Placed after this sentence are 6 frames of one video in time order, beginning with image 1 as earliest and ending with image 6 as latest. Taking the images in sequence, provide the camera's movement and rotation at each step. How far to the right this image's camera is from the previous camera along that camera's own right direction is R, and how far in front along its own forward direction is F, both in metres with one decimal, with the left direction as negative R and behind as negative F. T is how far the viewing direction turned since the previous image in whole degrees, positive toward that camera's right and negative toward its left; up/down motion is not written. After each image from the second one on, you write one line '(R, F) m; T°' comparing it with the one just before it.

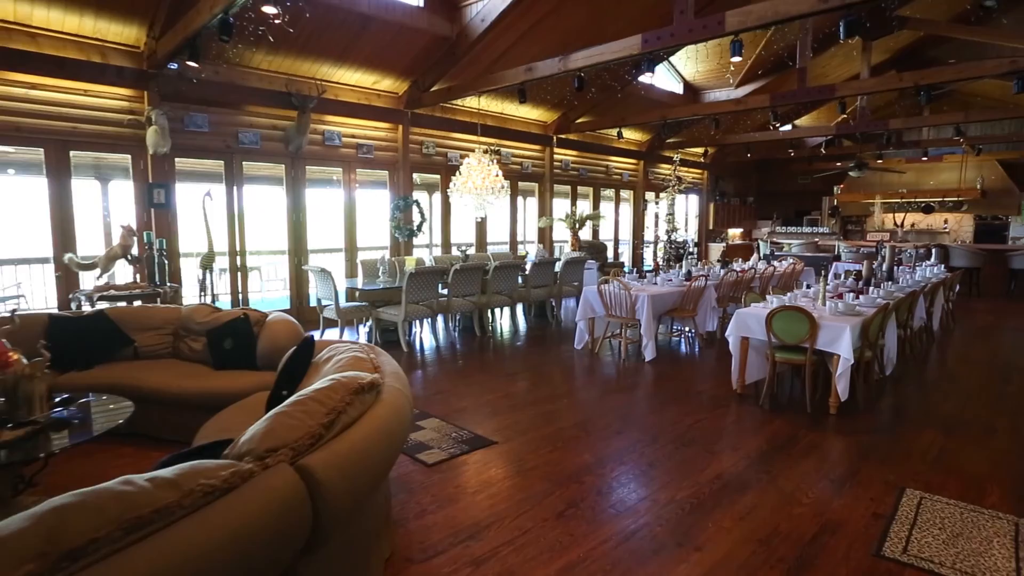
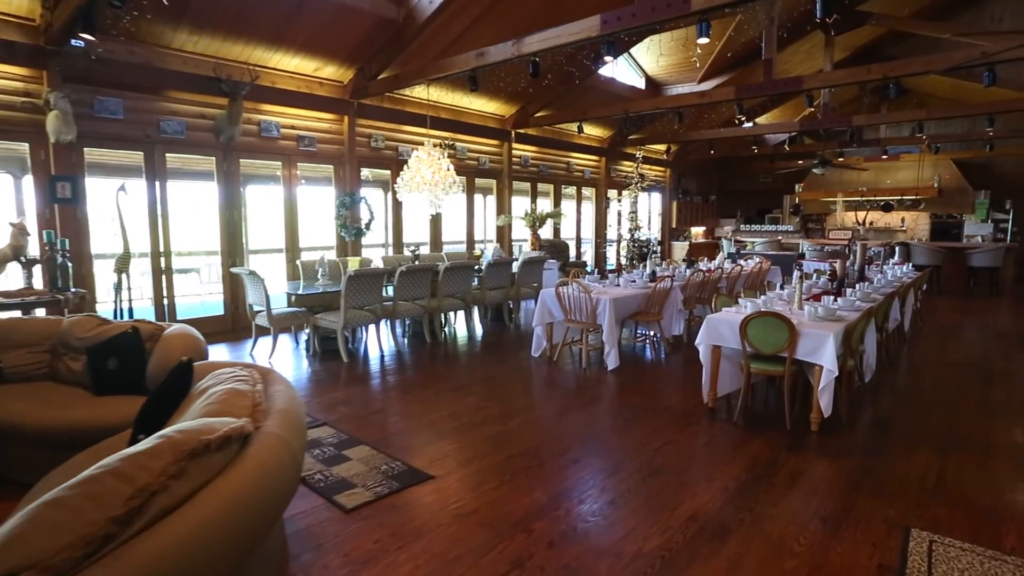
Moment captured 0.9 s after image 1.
(+0.1, +0.5) m; +3°
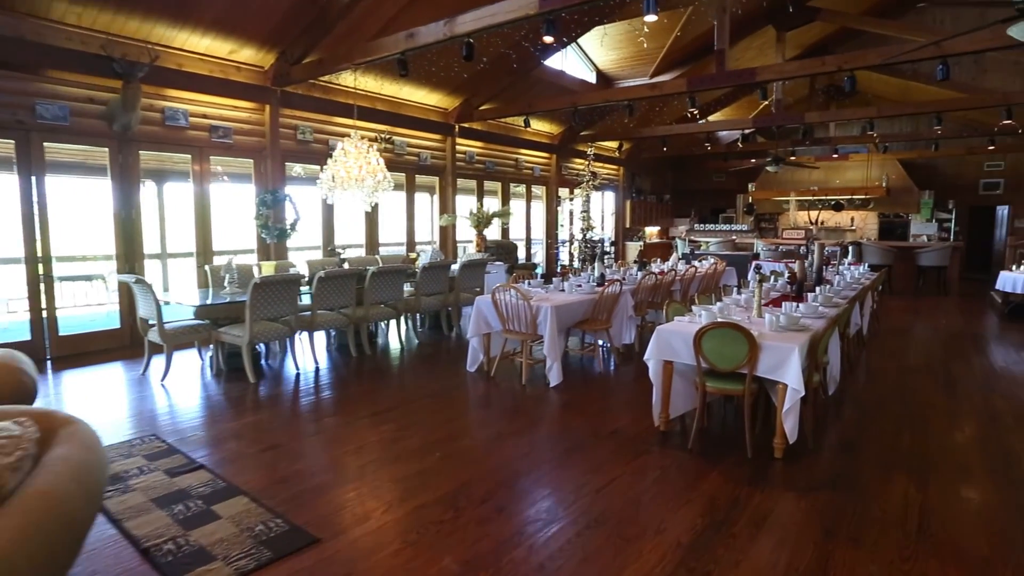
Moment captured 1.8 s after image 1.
(+0.2, +0.6) m; +4°
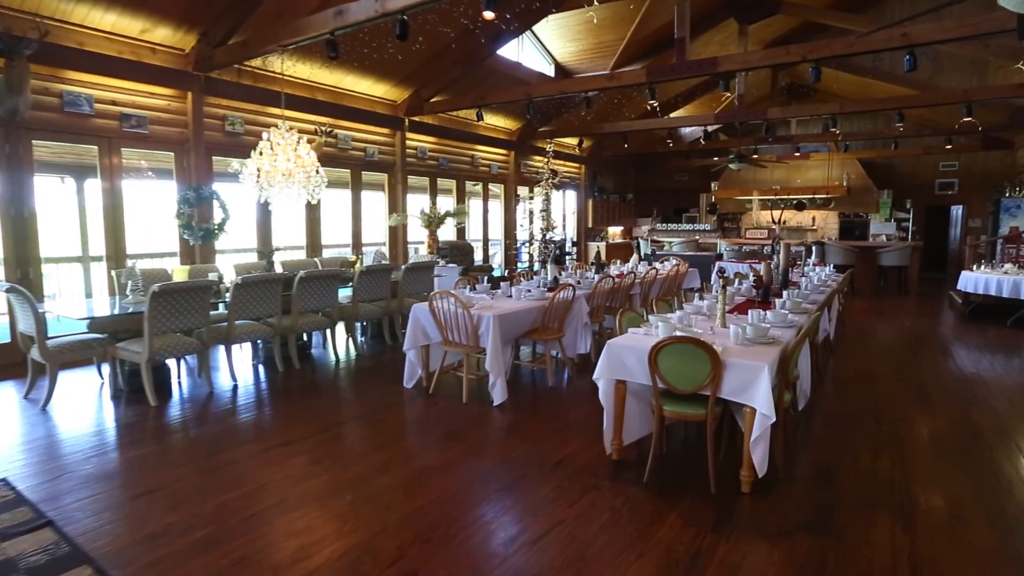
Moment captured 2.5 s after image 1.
(+0.2, +0.5) m; +3°
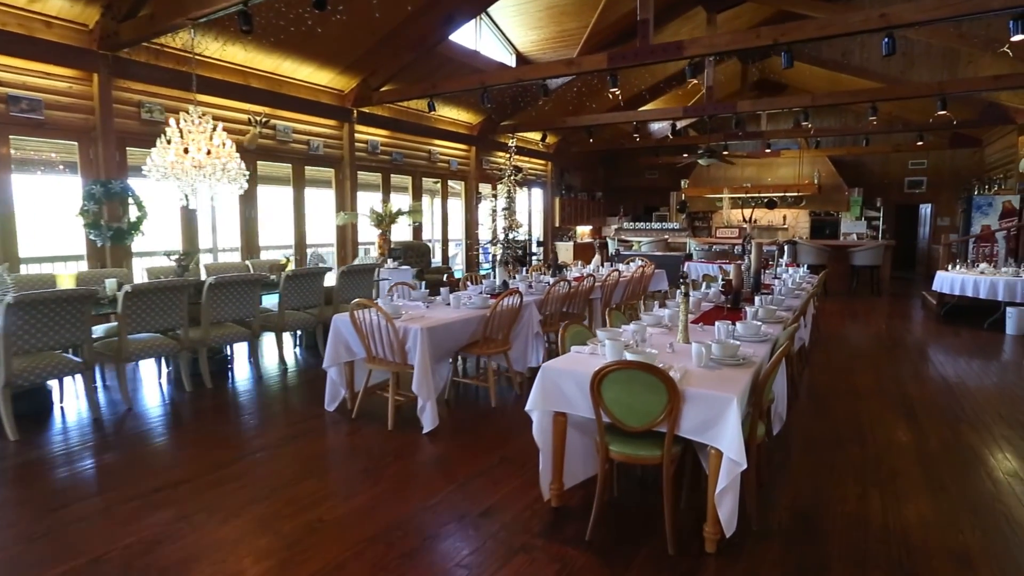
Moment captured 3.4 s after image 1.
(+0.2, +0.6) m; +2°
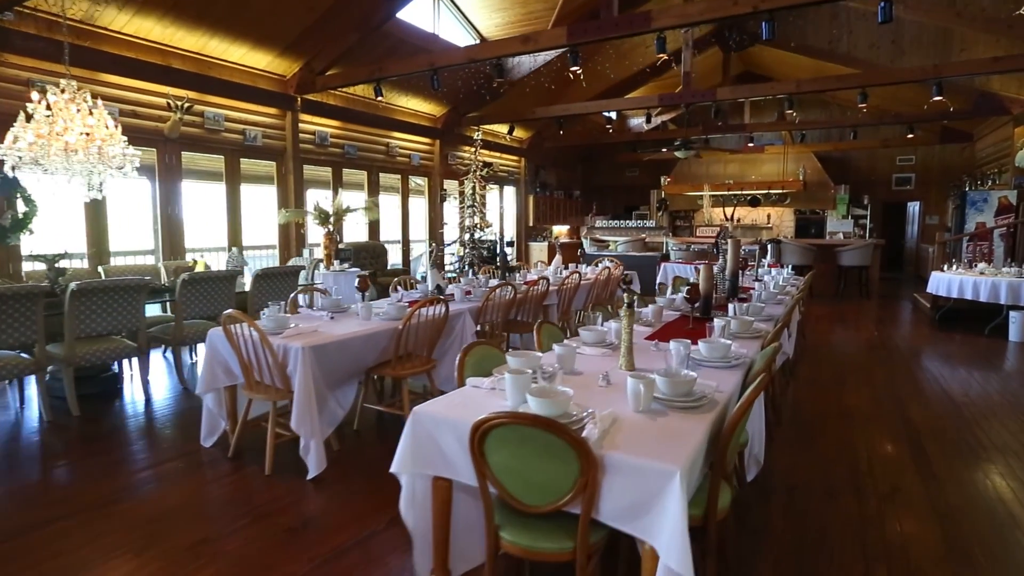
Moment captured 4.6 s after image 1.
(+0.4, +0.7) m; +1°
